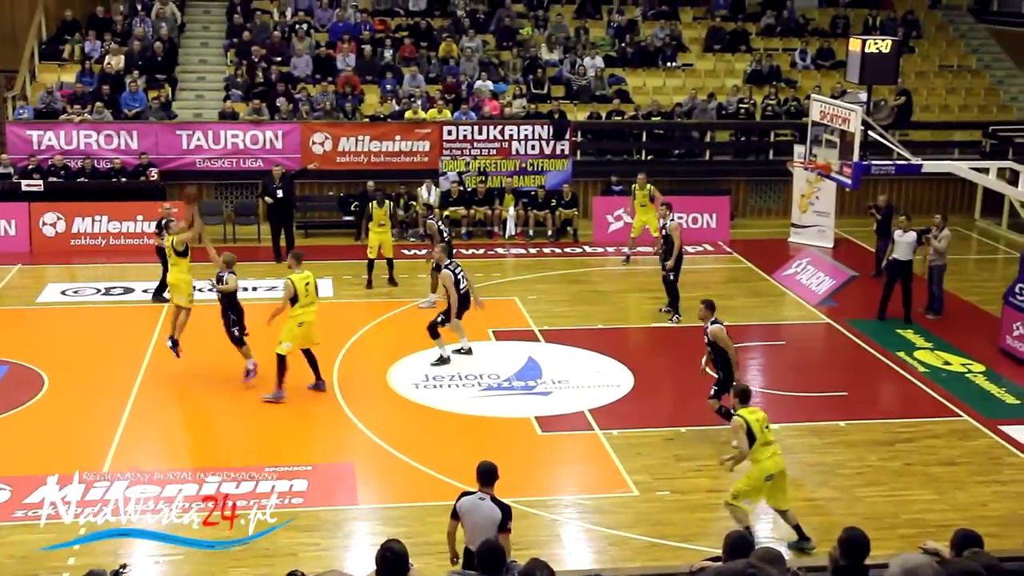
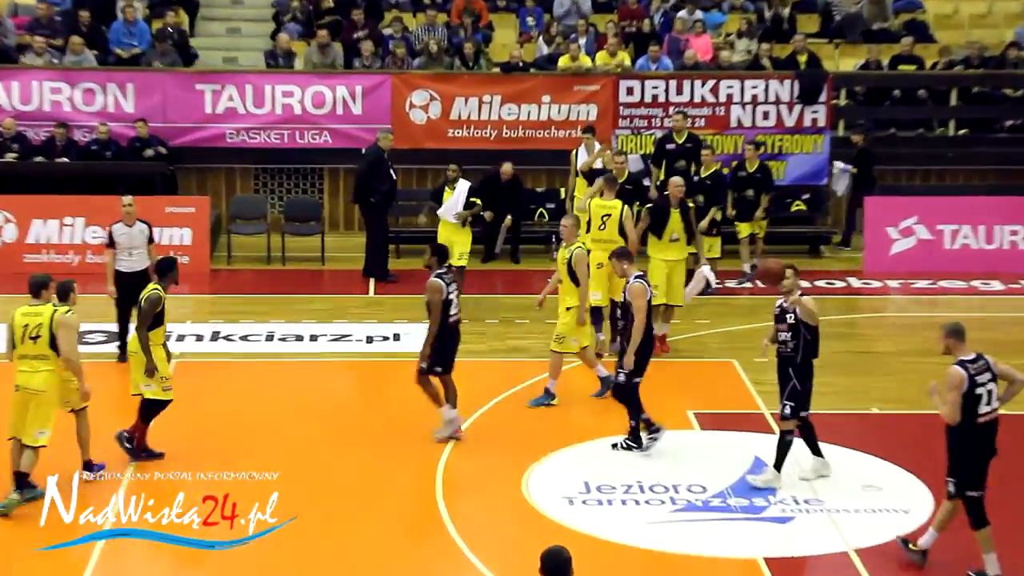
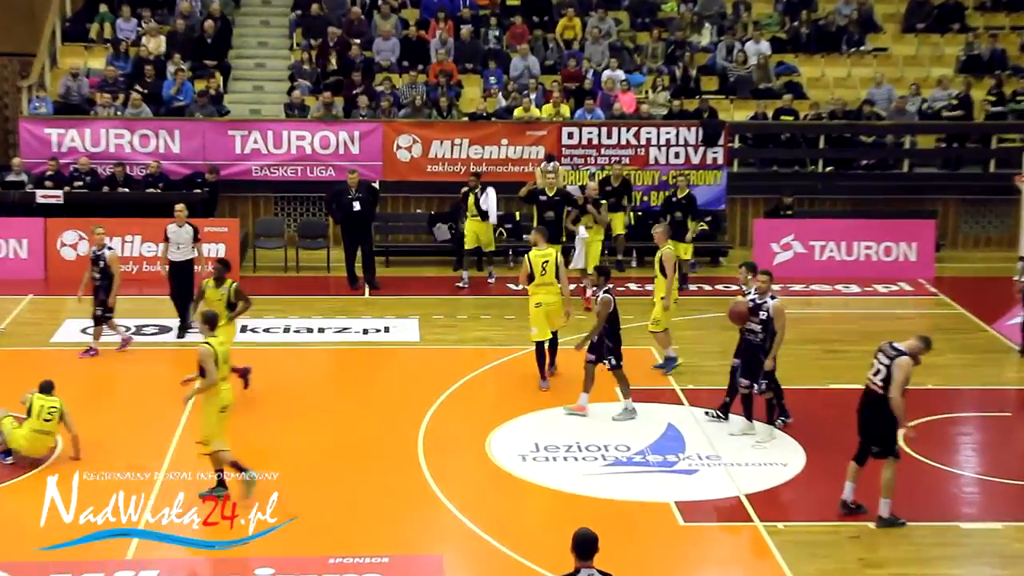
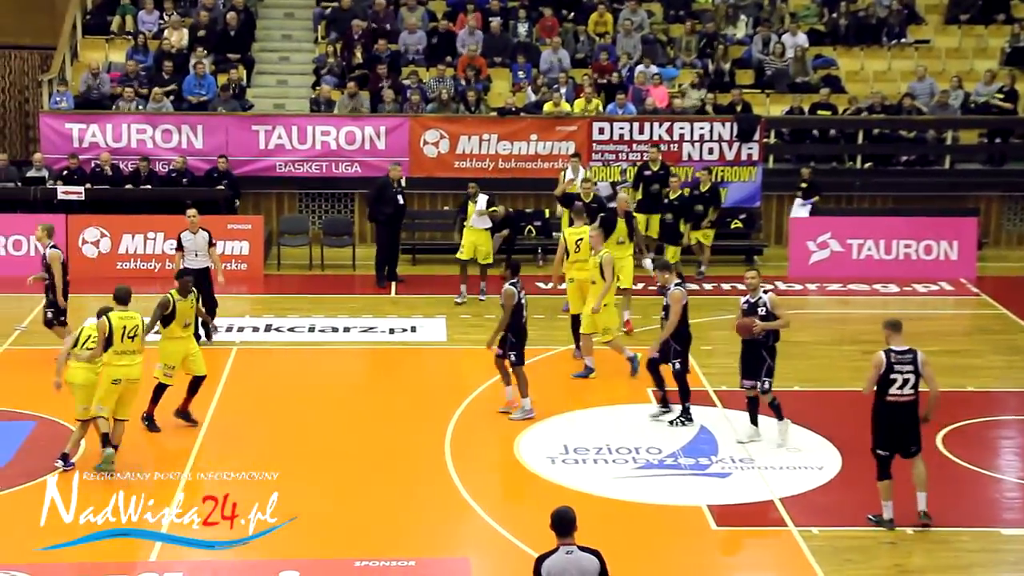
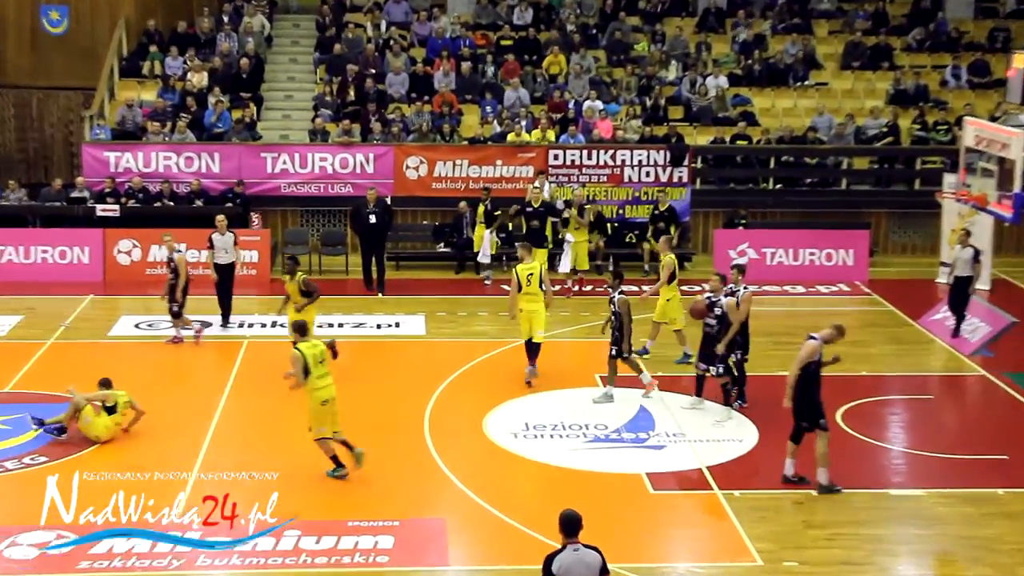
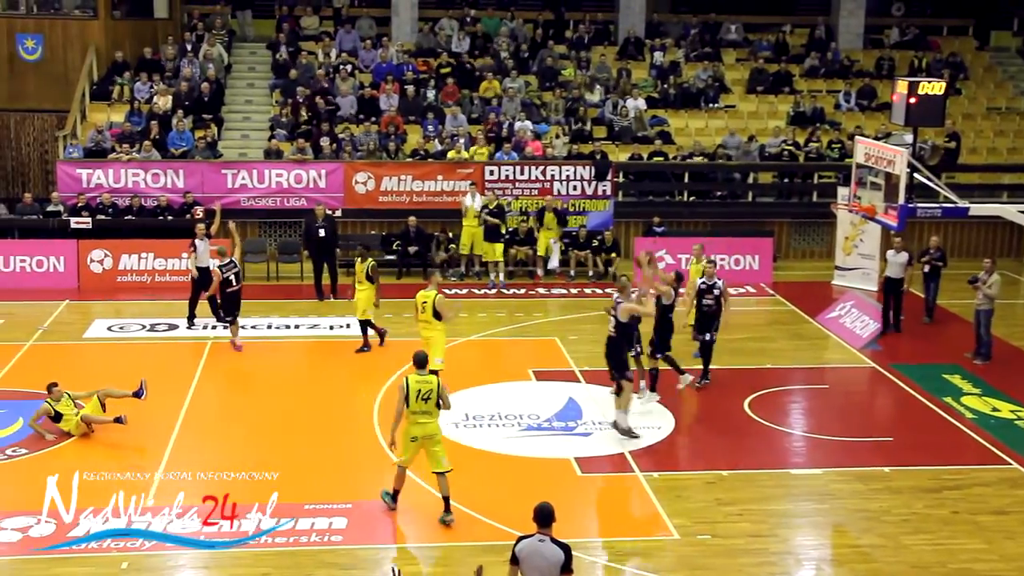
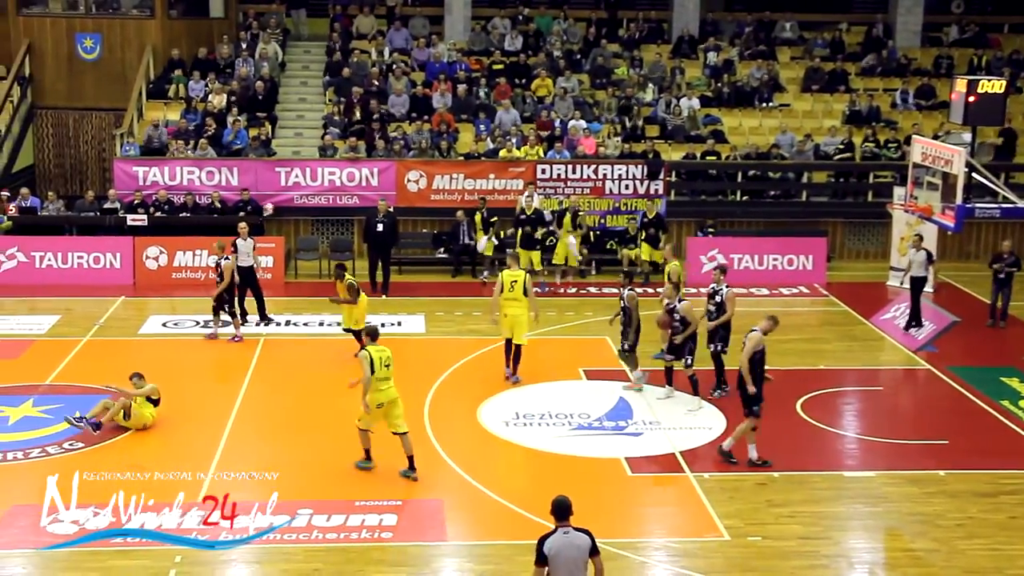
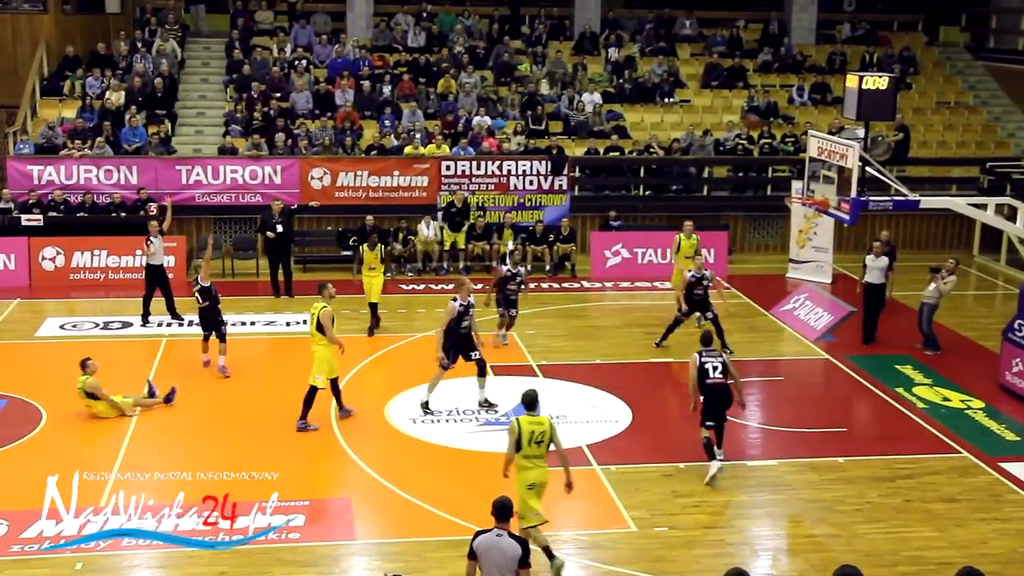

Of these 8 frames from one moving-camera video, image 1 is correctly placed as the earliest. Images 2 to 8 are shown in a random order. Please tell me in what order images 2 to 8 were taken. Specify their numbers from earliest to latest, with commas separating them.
8, 6, 7, 5, 3, 4, 2
